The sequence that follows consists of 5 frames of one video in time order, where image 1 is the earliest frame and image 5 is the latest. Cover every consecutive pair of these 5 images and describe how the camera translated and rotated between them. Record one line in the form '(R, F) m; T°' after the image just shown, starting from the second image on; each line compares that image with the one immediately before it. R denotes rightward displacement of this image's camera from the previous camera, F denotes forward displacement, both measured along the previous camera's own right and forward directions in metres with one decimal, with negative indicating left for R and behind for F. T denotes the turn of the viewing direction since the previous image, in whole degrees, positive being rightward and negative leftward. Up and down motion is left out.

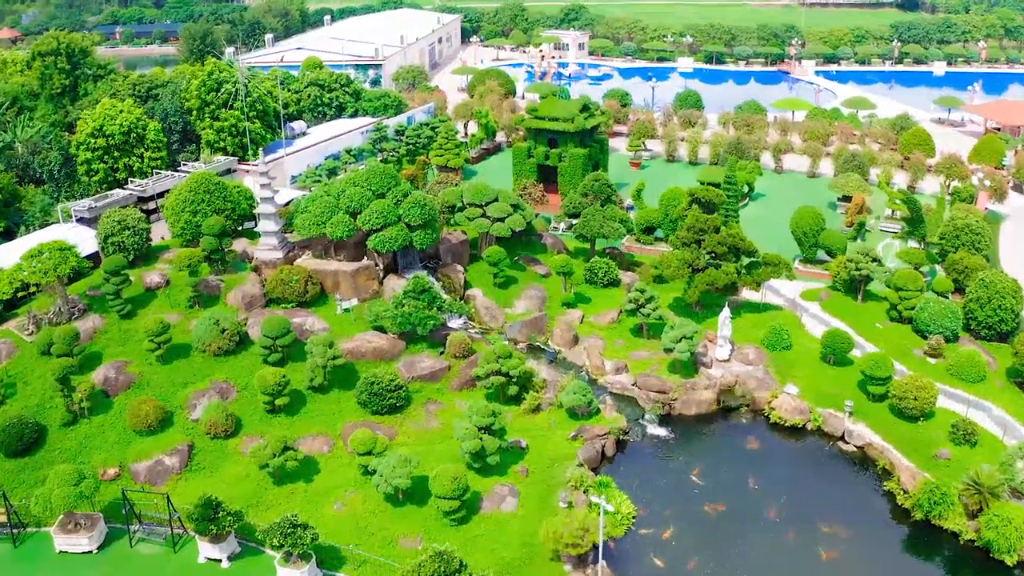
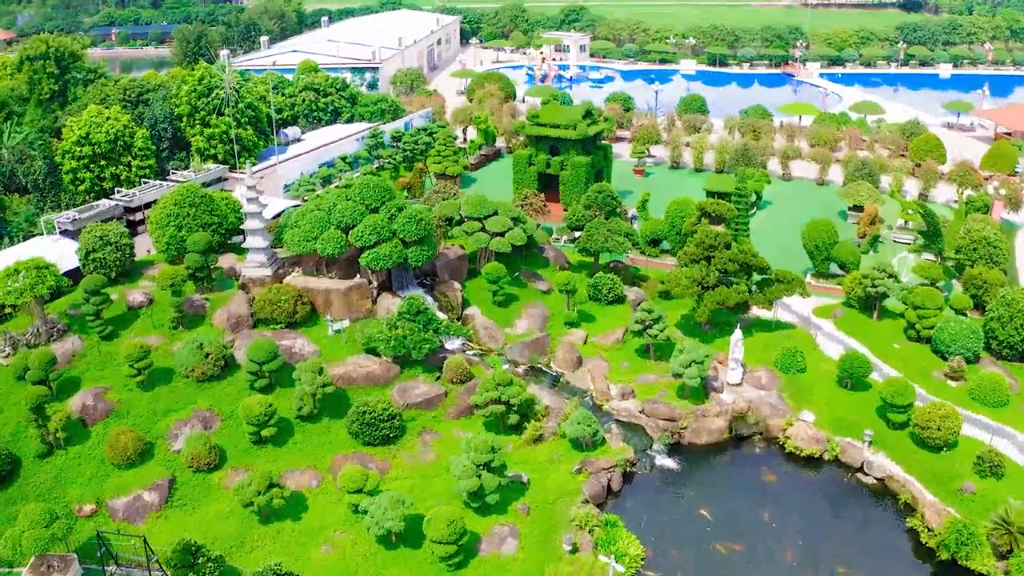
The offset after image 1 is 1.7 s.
(0.0, +1.6) m; 0°
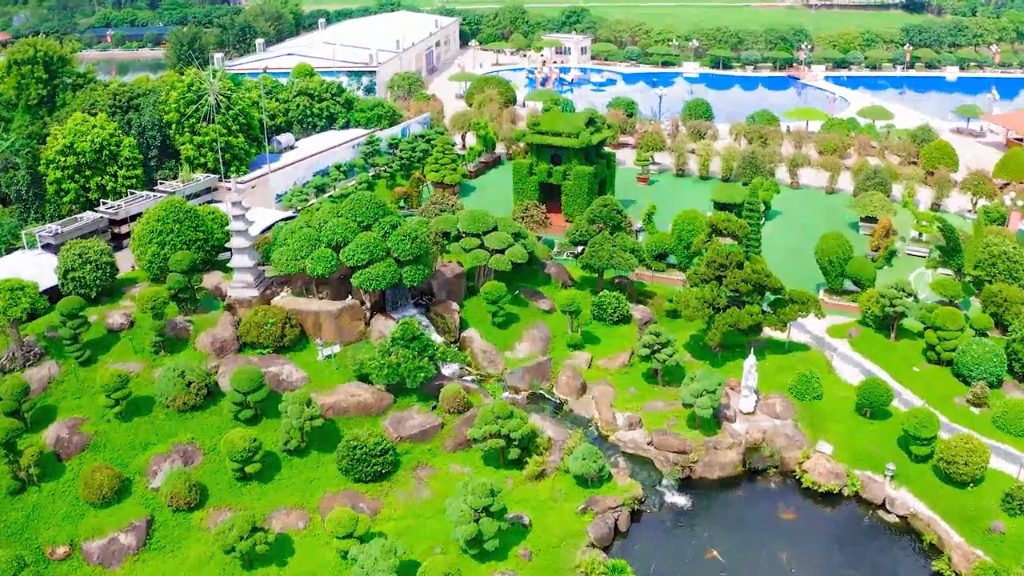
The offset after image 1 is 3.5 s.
(0.0, +1.6) m; 0°
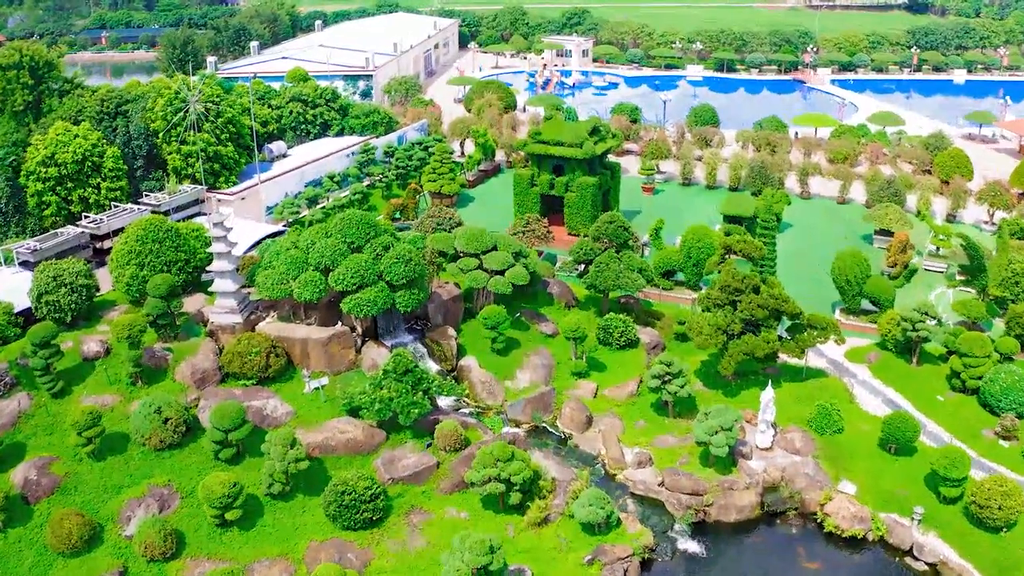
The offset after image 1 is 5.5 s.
(0.0, +1.8) m; 0°
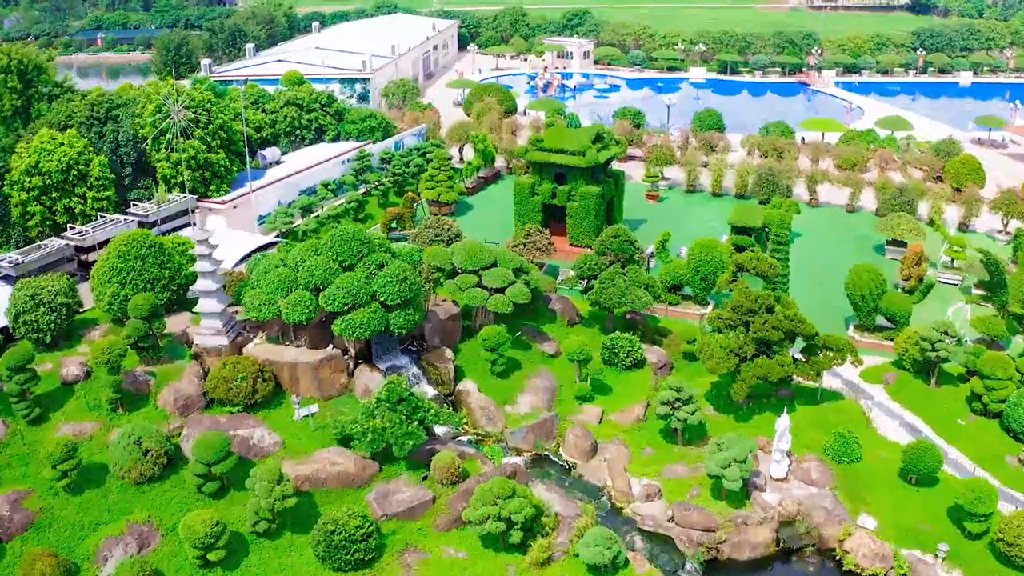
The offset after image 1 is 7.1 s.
(0.0, +1.4) m; 0°
